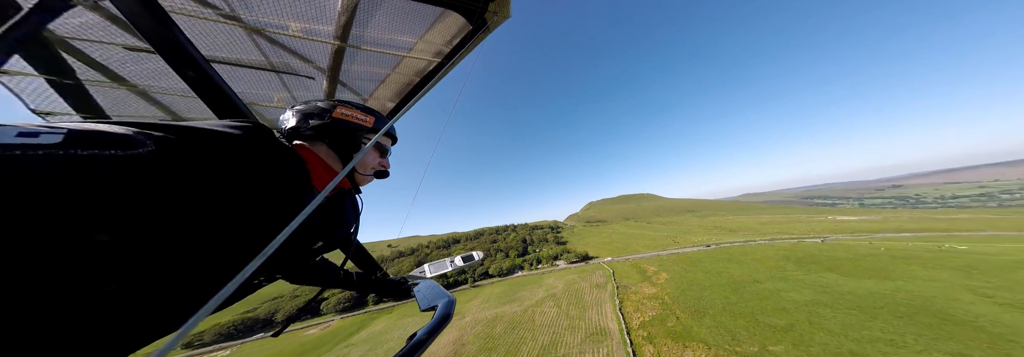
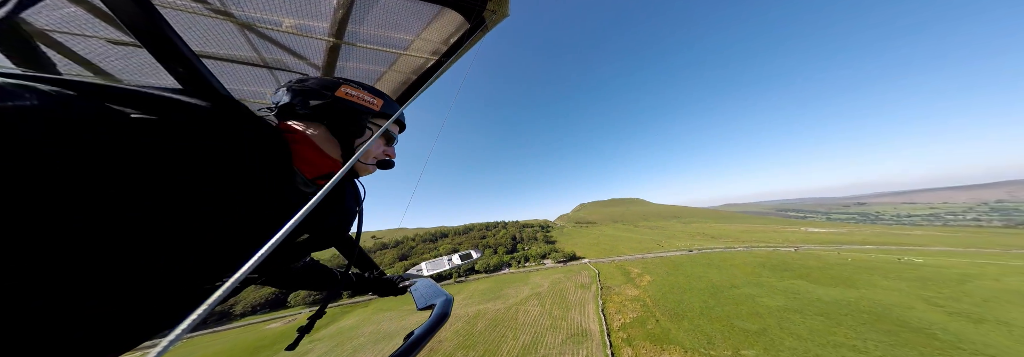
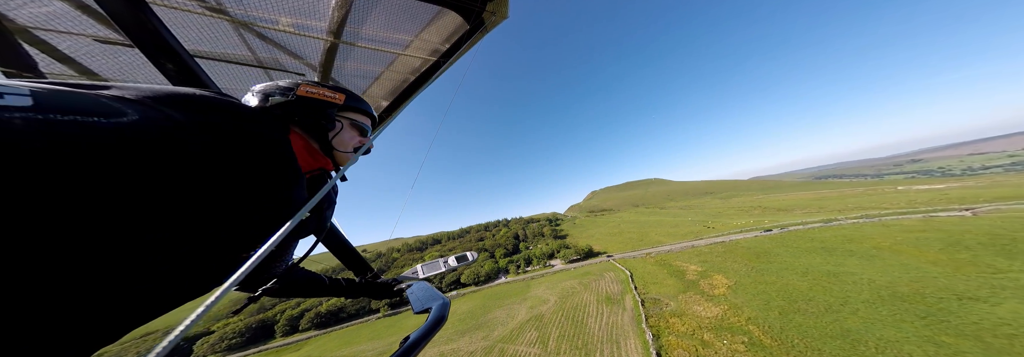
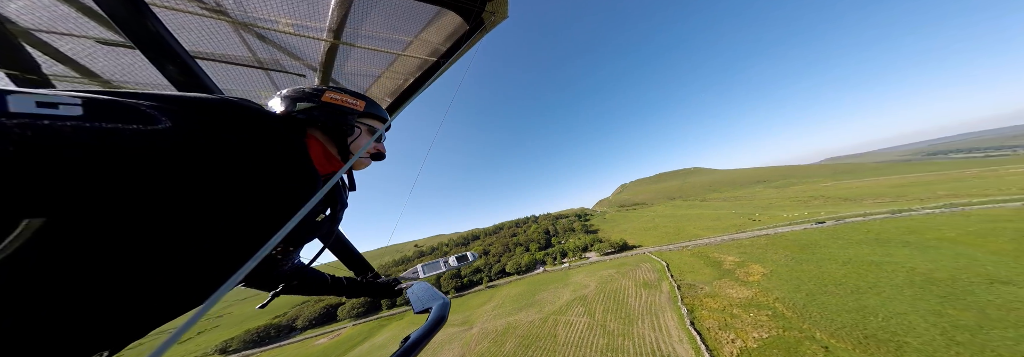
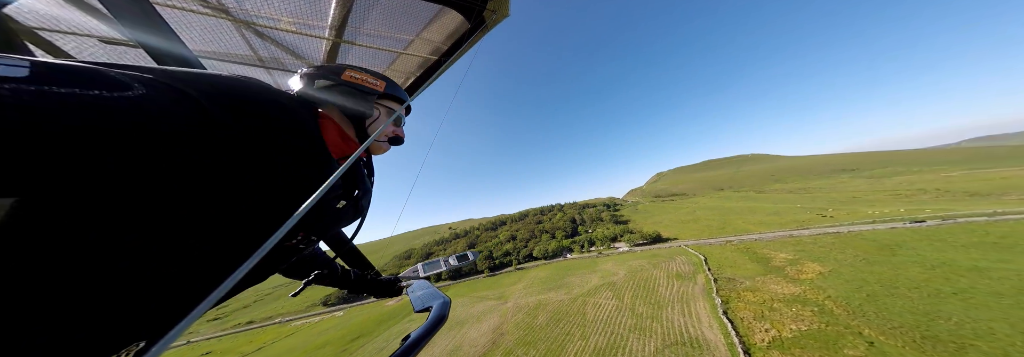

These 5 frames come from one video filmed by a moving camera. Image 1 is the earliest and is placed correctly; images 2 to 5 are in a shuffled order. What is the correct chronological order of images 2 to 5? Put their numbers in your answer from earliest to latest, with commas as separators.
2, 5, 4, 3
